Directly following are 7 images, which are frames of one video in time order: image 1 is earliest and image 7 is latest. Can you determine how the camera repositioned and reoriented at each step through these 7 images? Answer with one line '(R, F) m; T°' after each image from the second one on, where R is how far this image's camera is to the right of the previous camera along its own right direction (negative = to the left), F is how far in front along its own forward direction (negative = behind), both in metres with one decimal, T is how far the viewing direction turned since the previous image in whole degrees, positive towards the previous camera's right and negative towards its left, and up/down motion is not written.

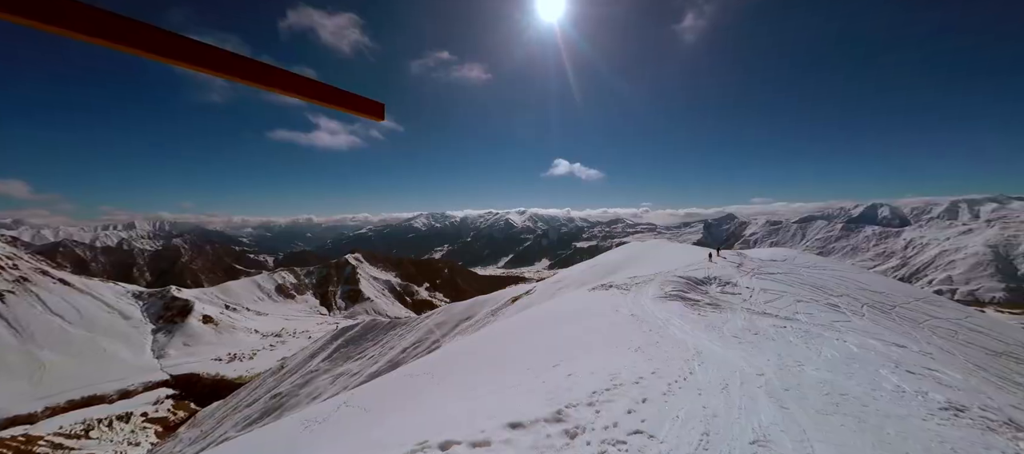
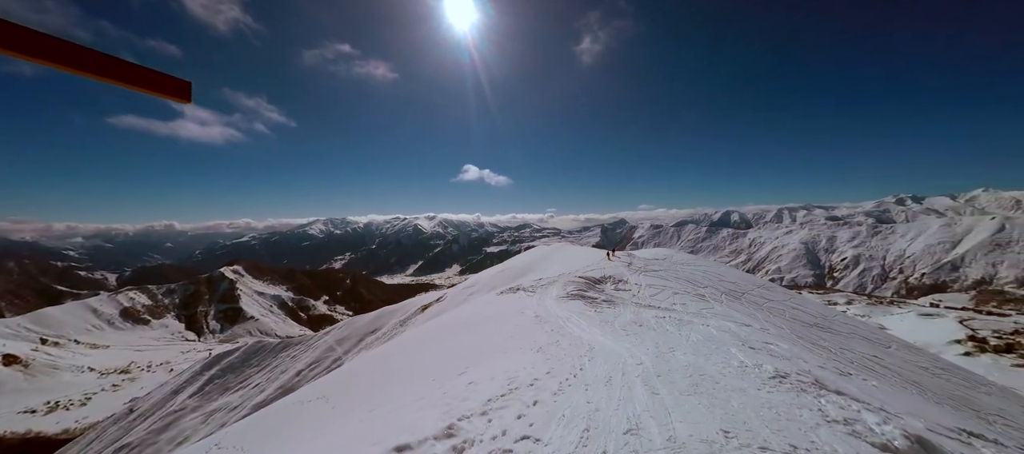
(+1.0, +0.2) m; +13°
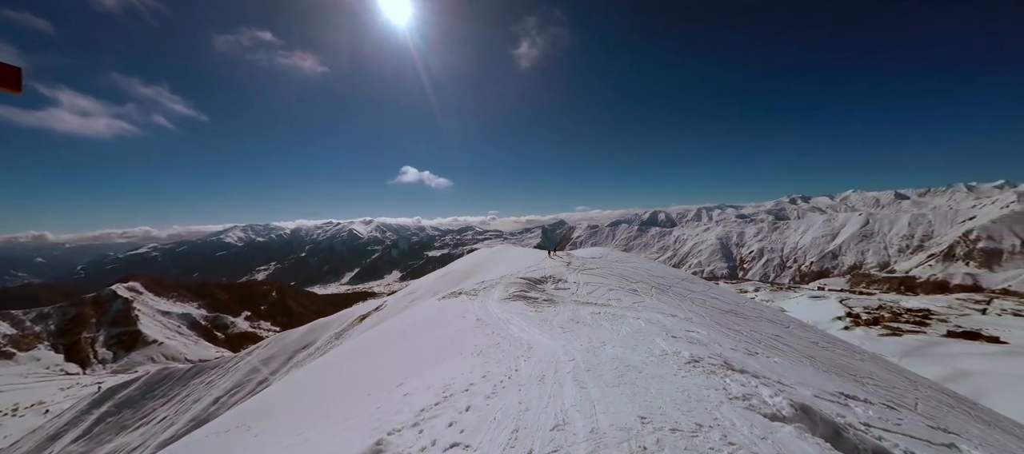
(+0.7, 0.0) m; +8°
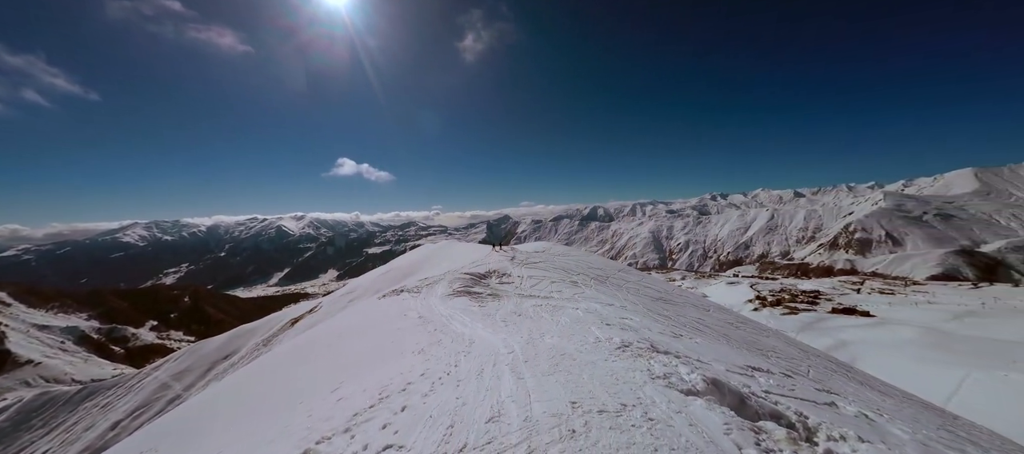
(+0.5, 0.0) m; +8°
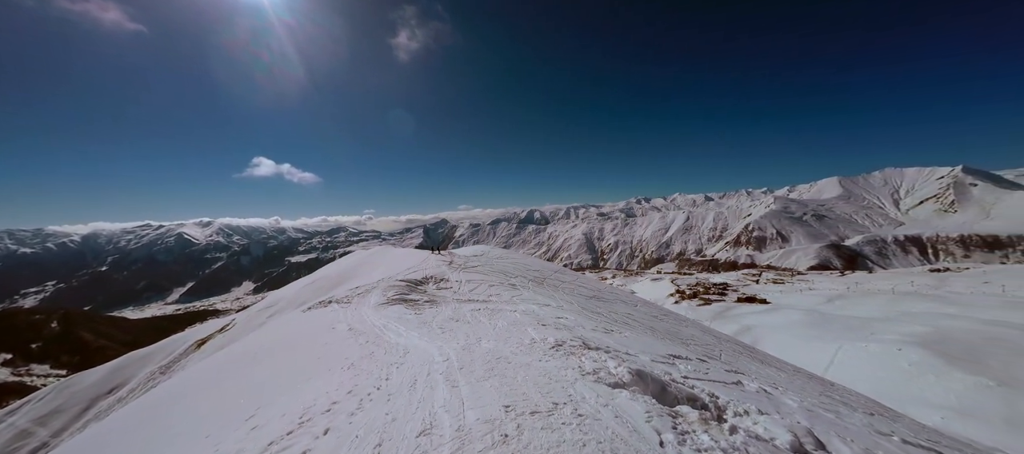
(+0.4, 0.0) m; +10°
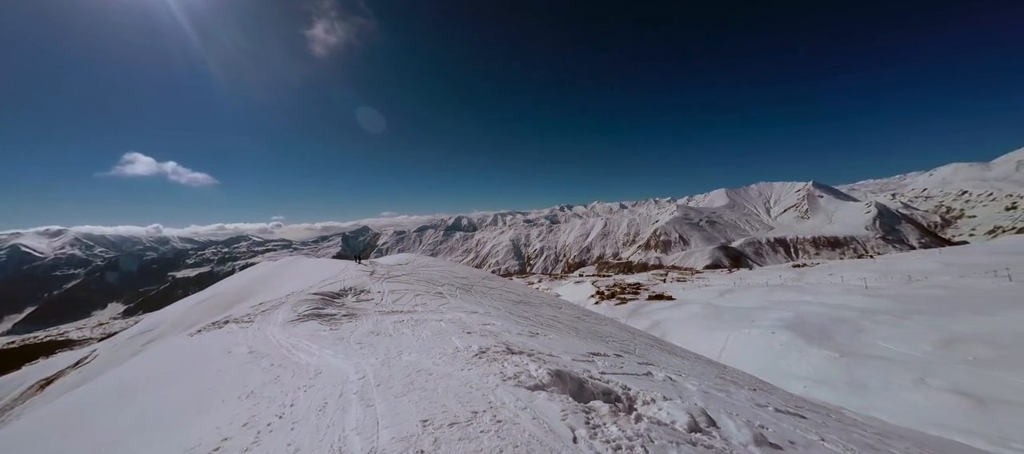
(+0.5, -0.1) m; +11°
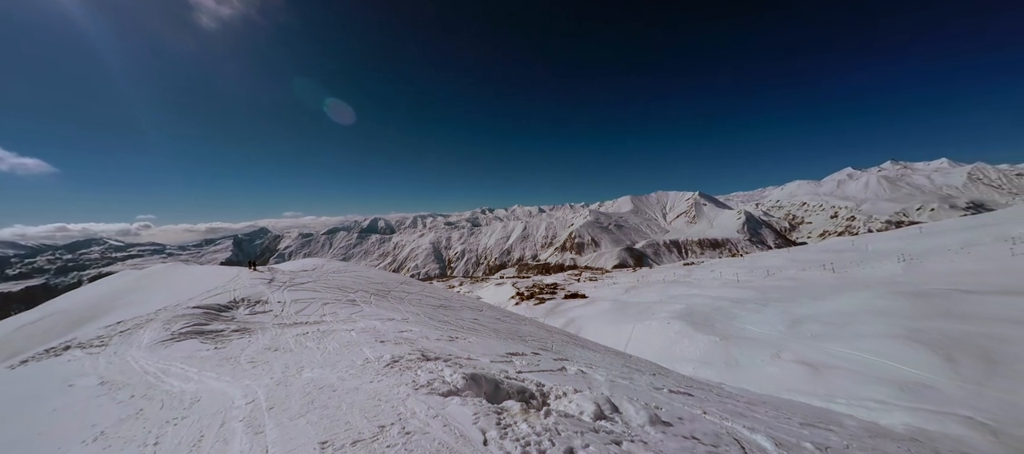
(+0.4, -0.2) m; +12°
